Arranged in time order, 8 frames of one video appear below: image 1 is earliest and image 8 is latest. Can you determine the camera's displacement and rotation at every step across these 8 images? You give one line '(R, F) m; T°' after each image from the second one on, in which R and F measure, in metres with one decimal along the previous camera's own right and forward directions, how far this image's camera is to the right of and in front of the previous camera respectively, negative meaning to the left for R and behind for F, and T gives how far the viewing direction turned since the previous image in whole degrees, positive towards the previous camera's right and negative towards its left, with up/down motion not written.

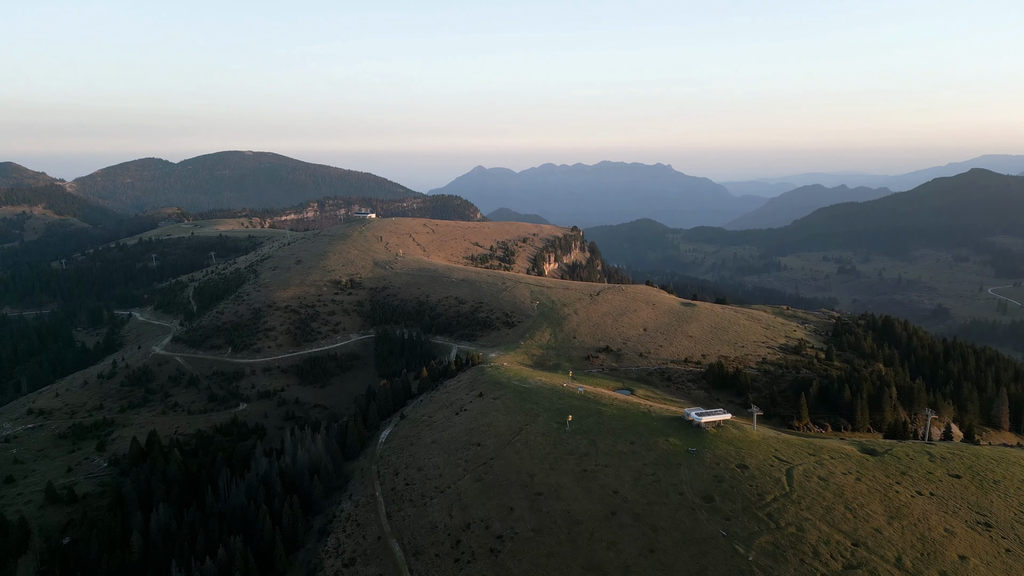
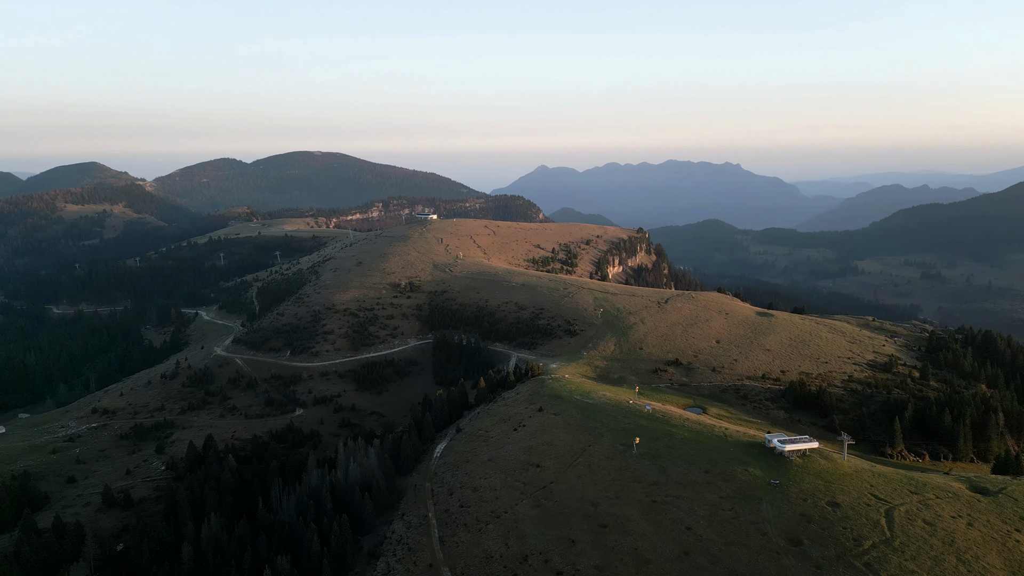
(-0.2, +3.1) m; -5°
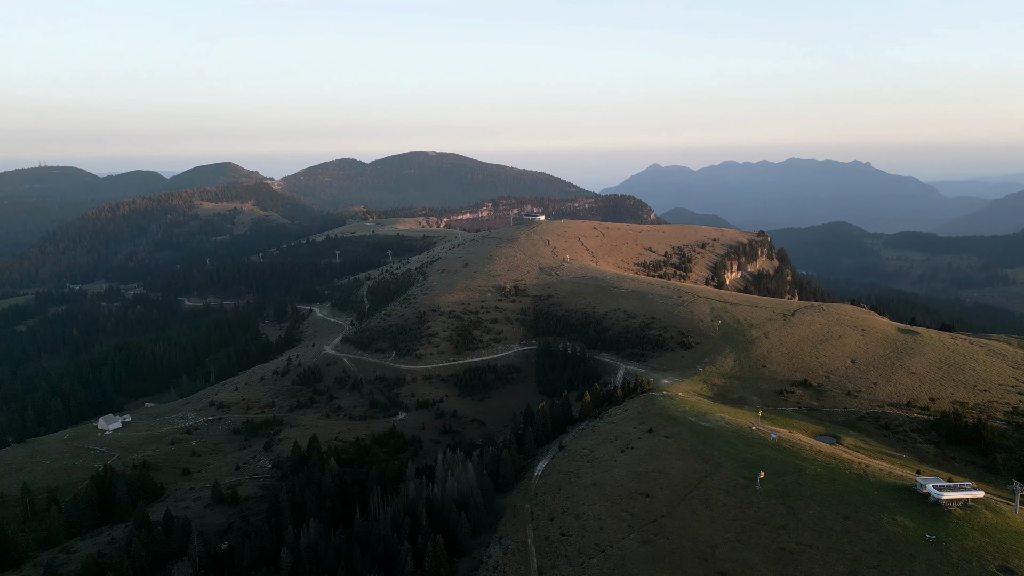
(-0.2, +3.1) m; -9°
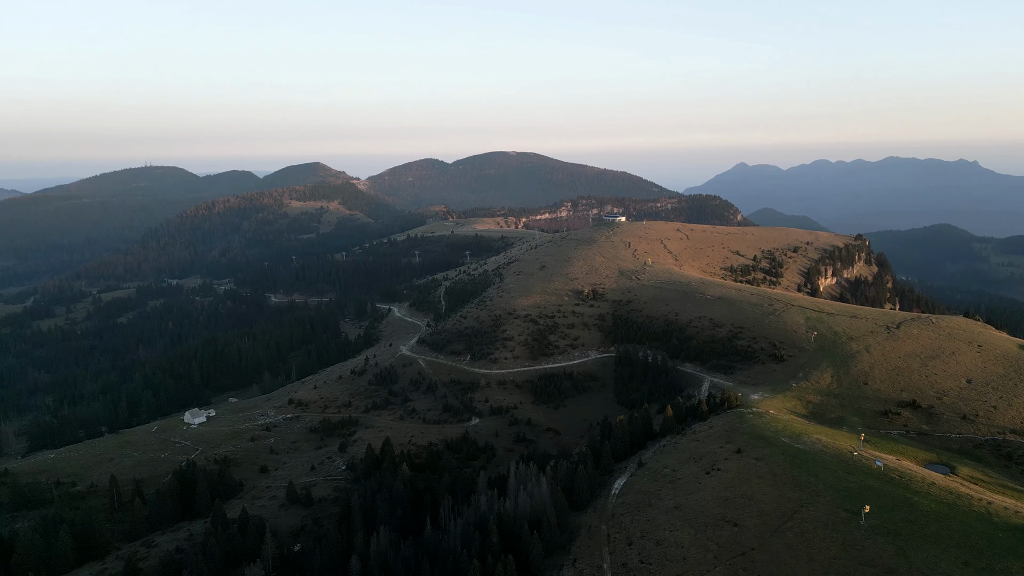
(0.0, +2.1) m; -6°
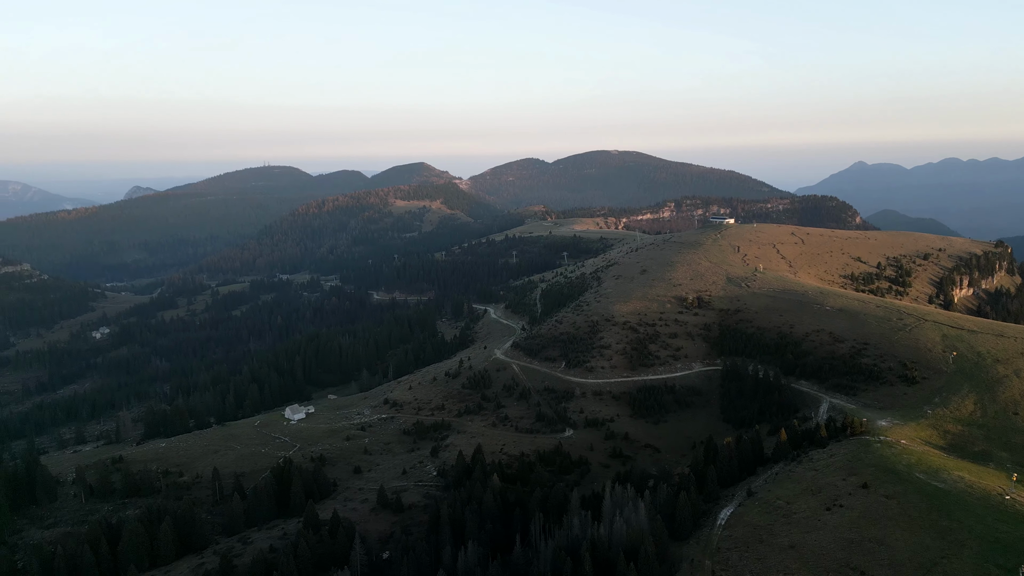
(-0.1, +2.5) m; -8°
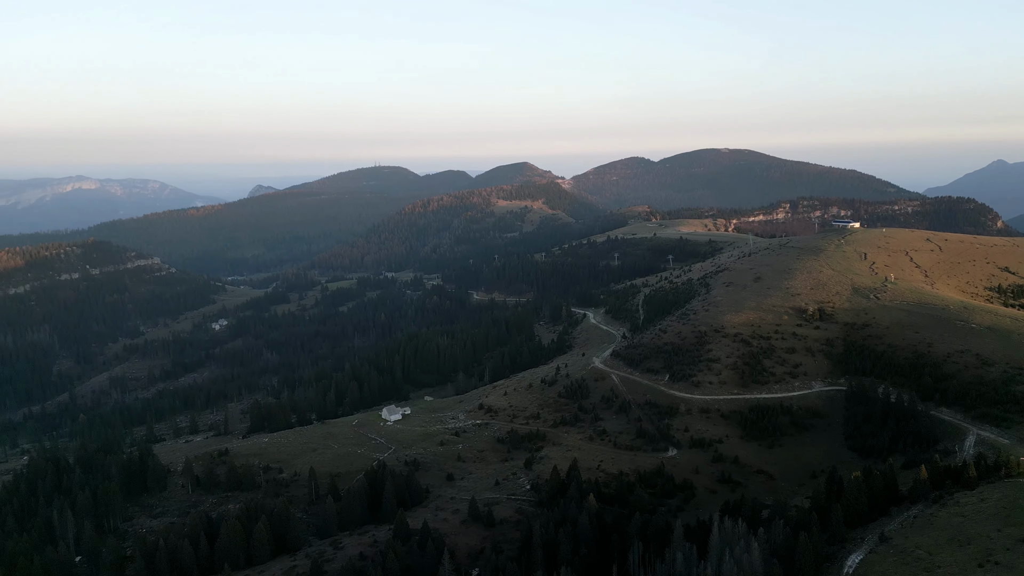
(0.0, +2.8) m; -8°
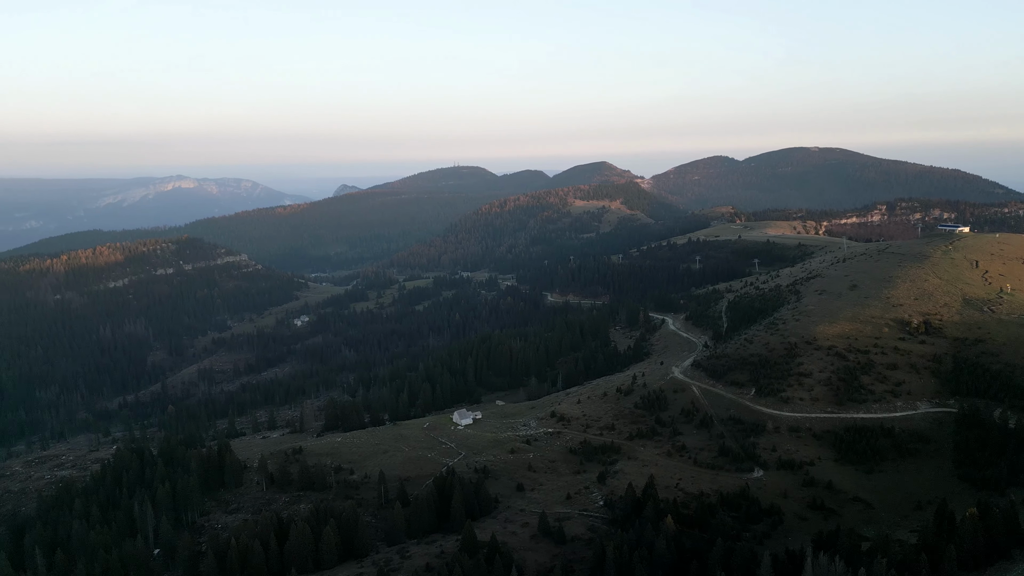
(0.0, +2.2) m; -6°
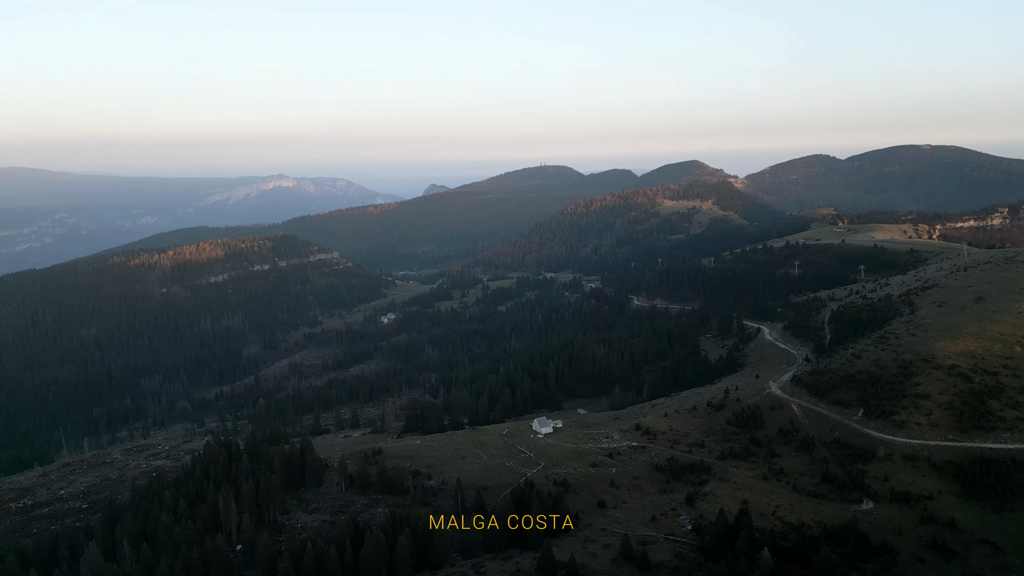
(0.0, +2.4) m; -7°
